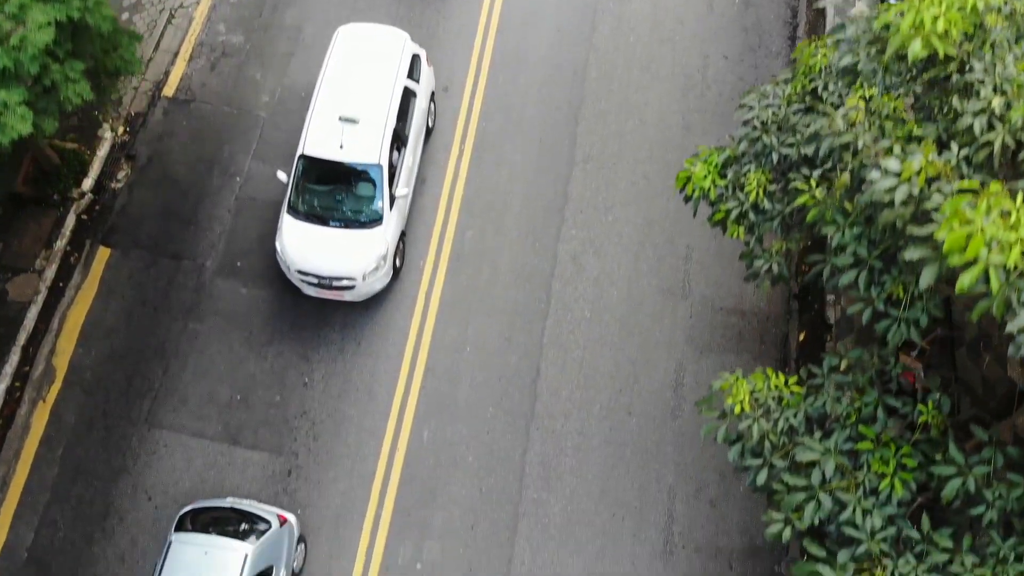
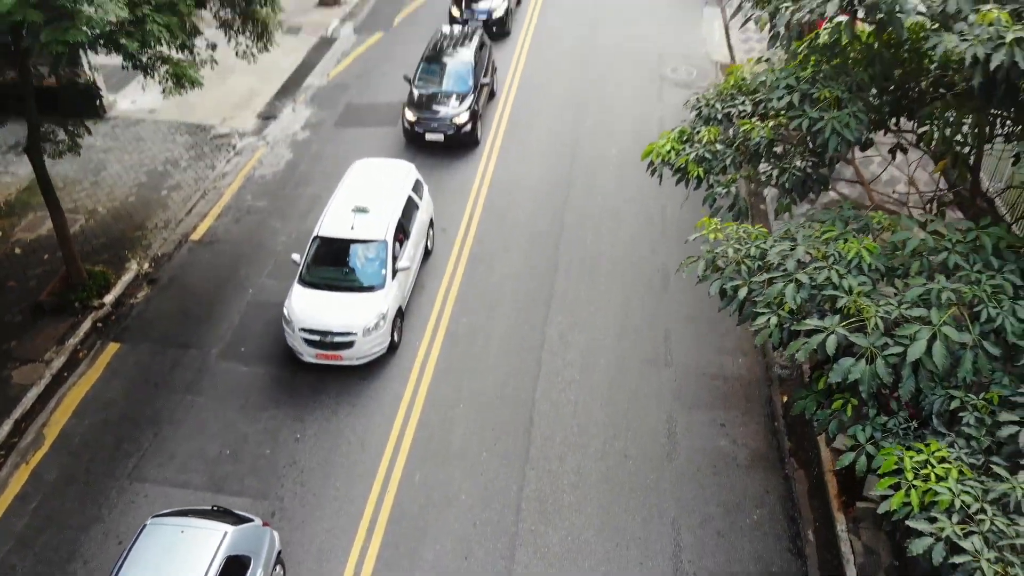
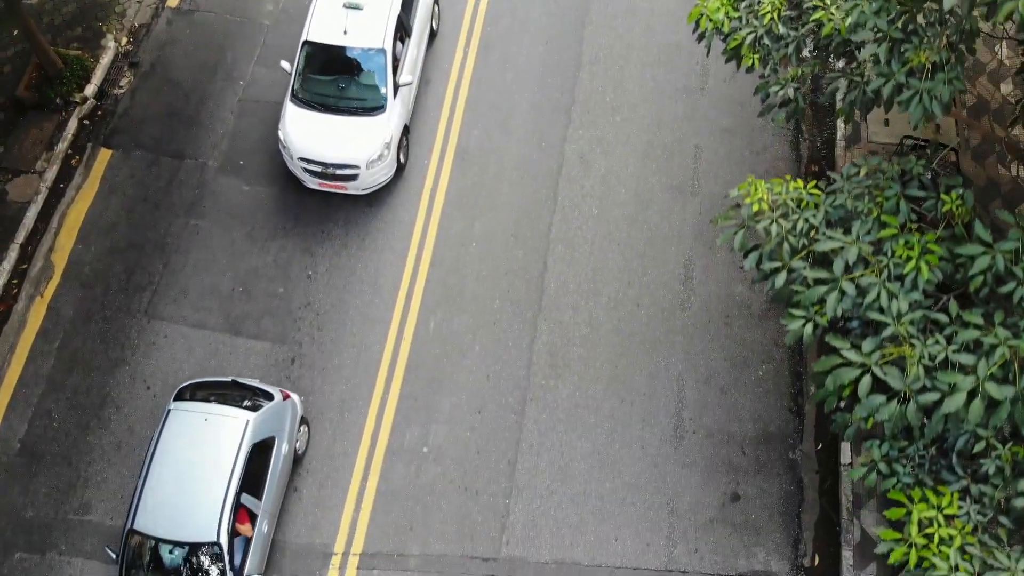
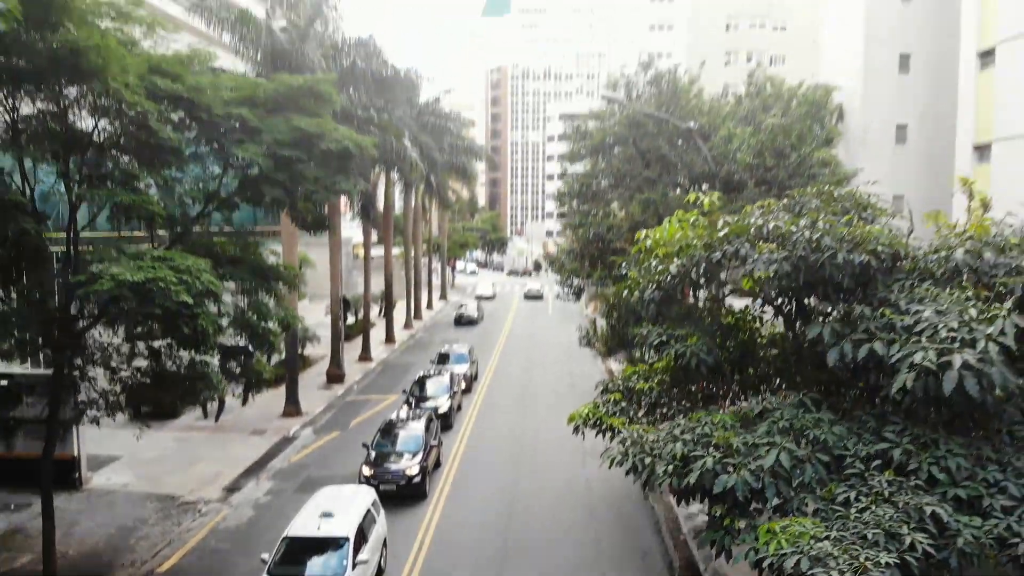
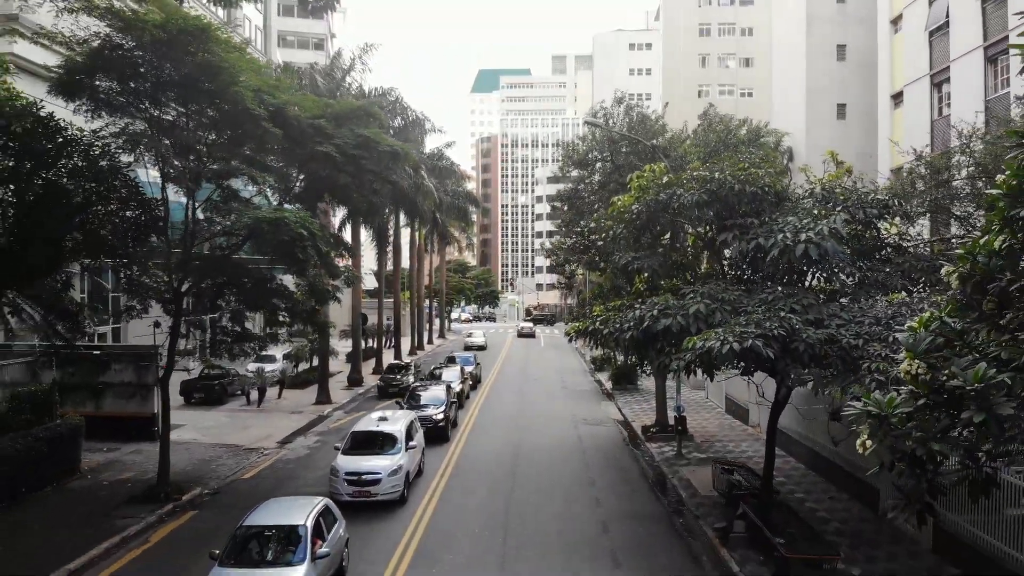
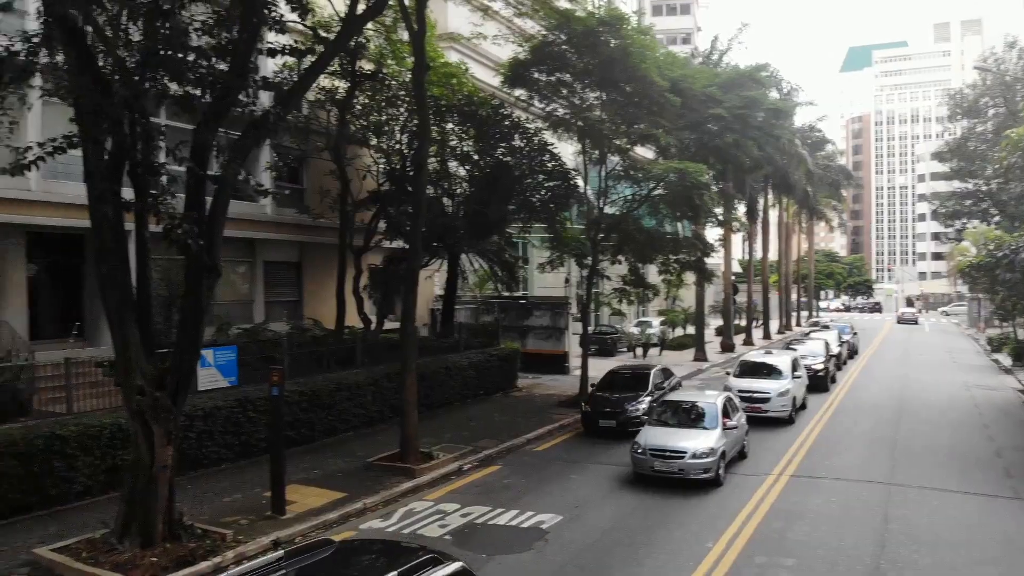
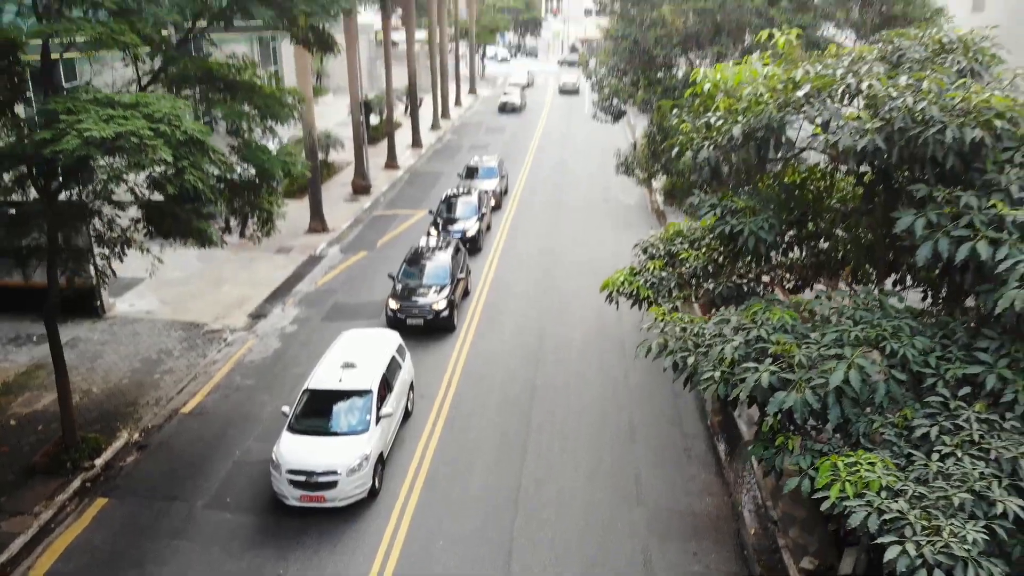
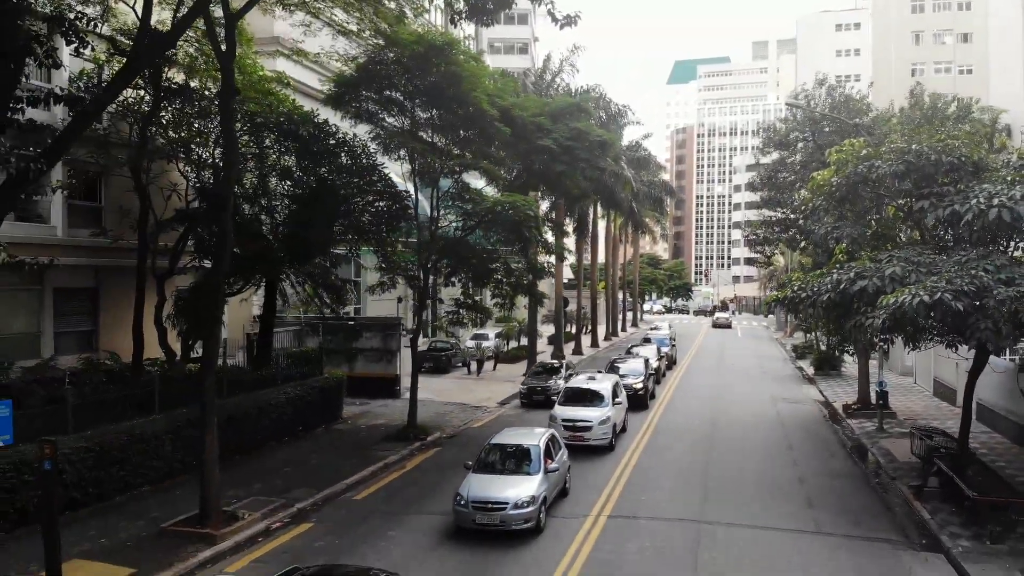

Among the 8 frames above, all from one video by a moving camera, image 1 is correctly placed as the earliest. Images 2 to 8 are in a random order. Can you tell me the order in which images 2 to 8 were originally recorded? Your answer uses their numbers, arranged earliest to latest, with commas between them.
3, 2, 7, 4, 5, 8, 6
